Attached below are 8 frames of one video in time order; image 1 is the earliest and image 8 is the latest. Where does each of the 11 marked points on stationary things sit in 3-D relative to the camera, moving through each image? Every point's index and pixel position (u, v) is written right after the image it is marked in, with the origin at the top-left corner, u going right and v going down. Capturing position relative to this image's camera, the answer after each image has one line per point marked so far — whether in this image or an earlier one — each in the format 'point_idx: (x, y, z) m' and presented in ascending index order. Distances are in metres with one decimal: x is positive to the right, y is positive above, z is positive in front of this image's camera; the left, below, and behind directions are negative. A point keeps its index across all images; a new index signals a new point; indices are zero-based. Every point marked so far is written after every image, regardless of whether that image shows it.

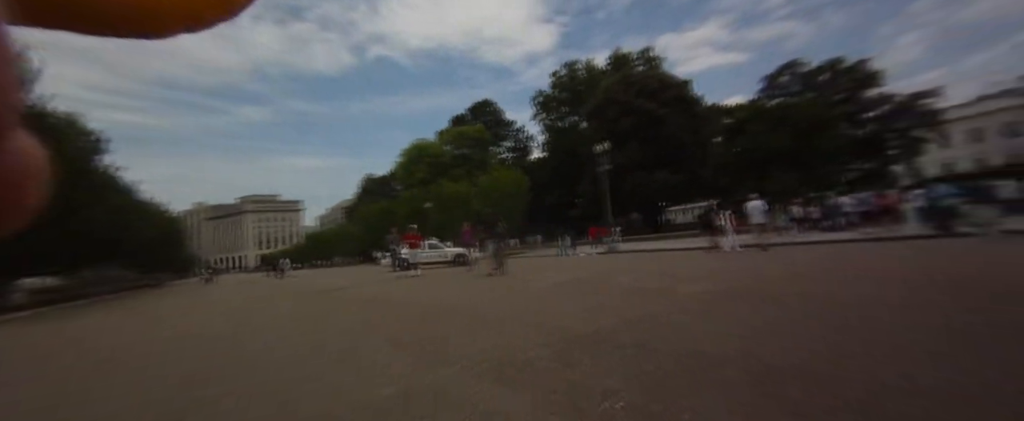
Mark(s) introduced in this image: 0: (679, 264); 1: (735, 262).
0: (+8.8, -2.5, +17.5) m
1: (+10.6, -2.1, +15.9) m
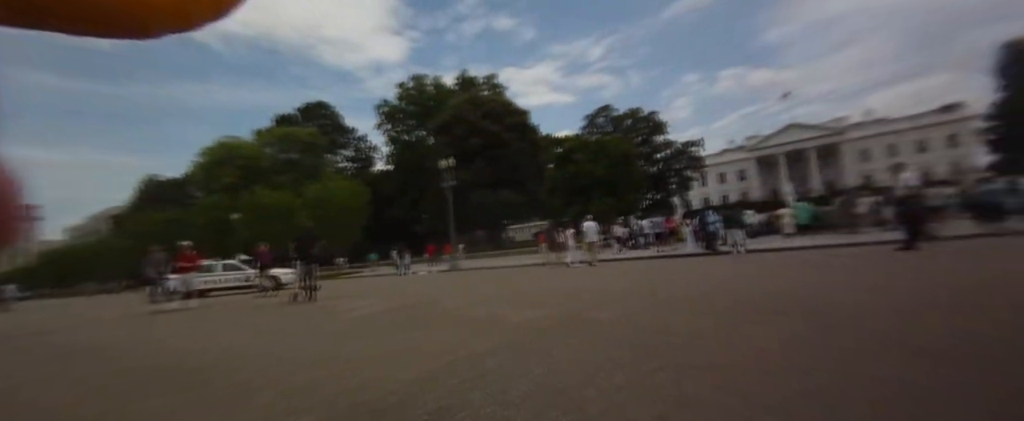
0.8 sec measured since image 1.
0: (+0.9, -3.1, +16.0) m
1: (+3.2, -2.8, +15.3) m
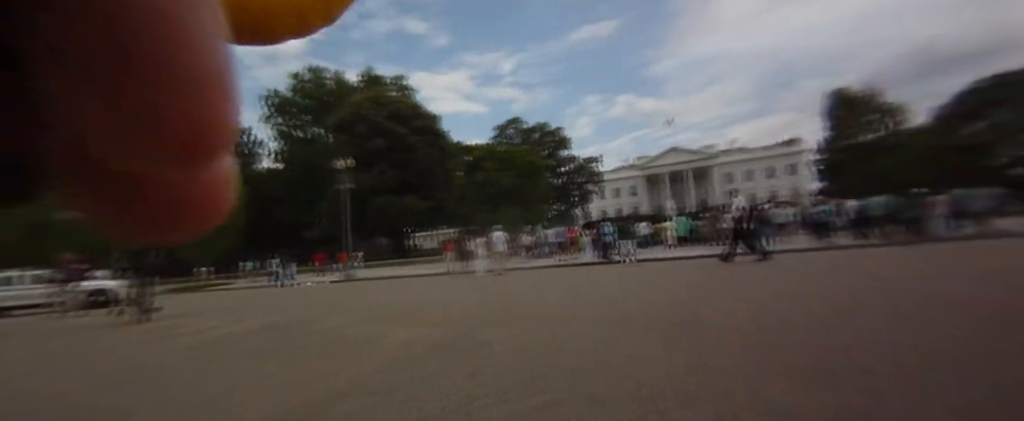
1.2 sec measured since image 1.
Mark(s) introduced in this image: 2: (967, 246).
0: (-3.3, -3.3, +14.6) m
1: (-0.9, -3.0, +14.4) m
2: (+15.0, -1.3, +11.9) m
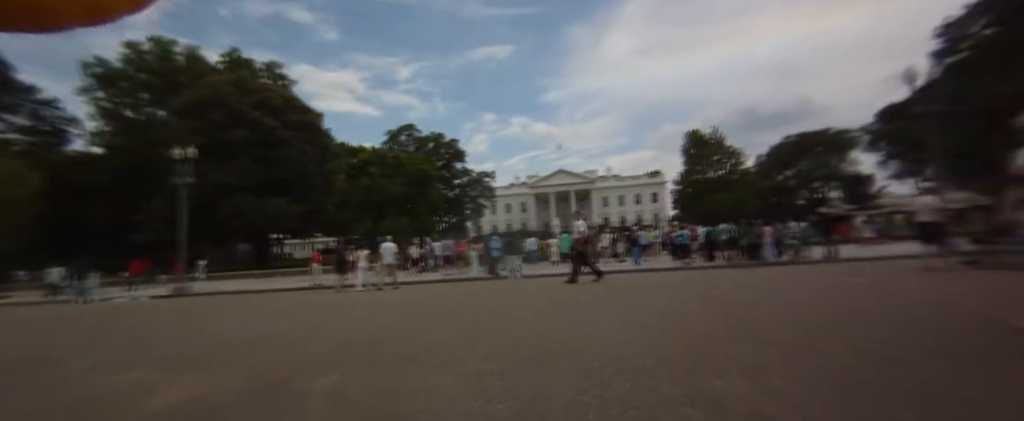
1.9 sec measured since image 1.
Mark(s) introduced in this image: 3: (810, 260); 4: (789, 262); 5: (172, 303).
0: (-7.5, -3.4, +11.9) m
1: (-5.2, -3.3, +12.4) m
2: (+10.8, -2.4, +14.6) m
3: (+12.9, -2.2, +16.0) m
4: (+12.0, -2.3, +16.0) m
5: (-16.6, -4.6, +17.9) m
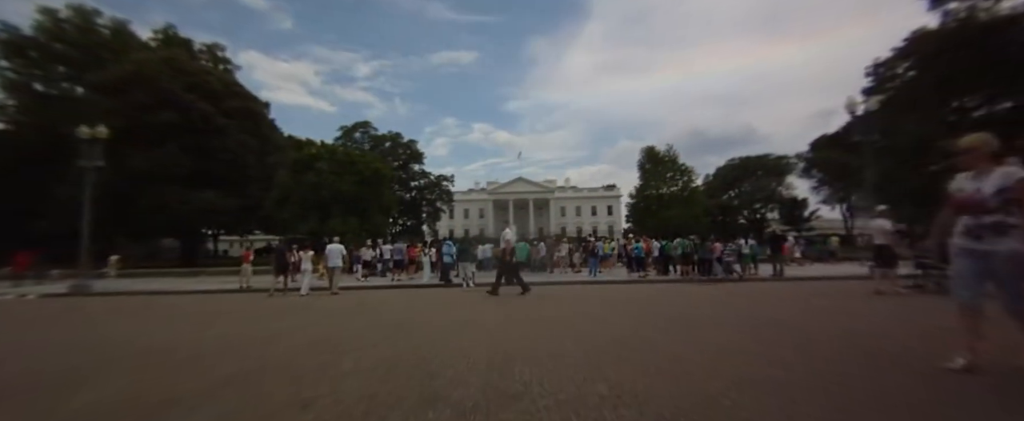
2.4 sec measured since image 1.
0: (-9.0, -3.2, +10.2) m
1: (-6.7, -3.1, +11.0) m
2: (+9.0, -3.0, +14.9) m
3: (+10.9, -3.0, +16.6) m
4: (+10.0, -3.0, +16.4) m
5: (-18.7, -4.0, +15.1) m
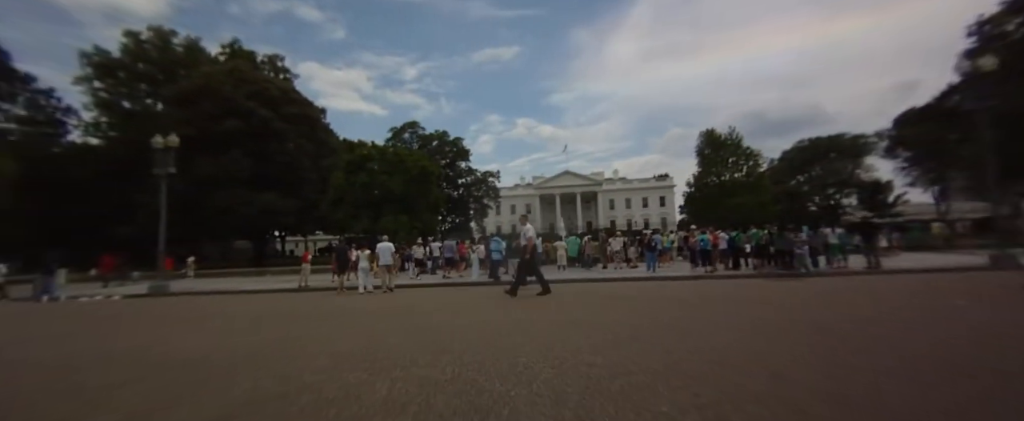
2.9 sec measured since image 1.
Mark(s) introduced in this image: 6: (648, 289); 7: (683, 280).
0: (-7.5, -3.2, +10.5) m
1: (-5.1, -3.1, +11.0) m
2: (+10.9, -2.5, +12.9) m
3: (+13.1, -2.4, +14.3) m
4: (+12.1, -2.4, +14.3) m
5: (-16.5, -4.2, +16.6) m
6: (+5.2, -3.0, +14.0) m
7: (+7.0, -2.9, +15.2) m
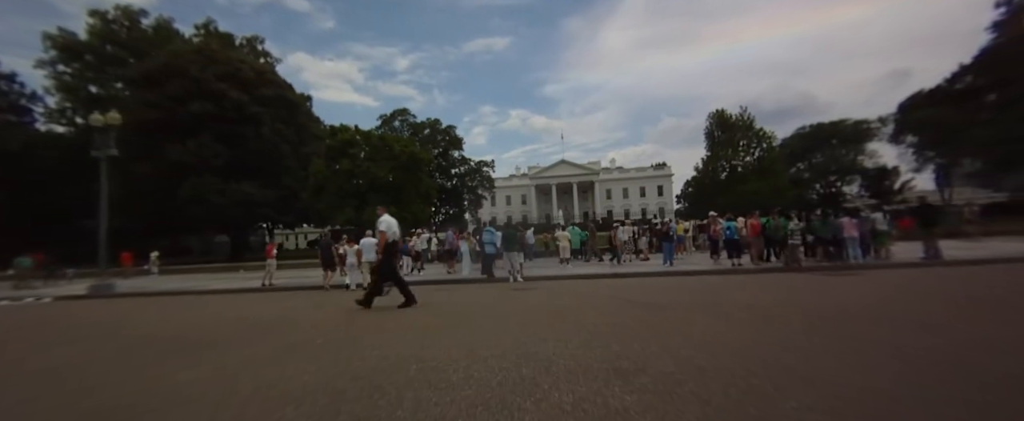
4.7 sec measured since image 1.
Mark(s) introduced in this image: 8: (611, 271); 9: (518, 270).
0: (-7.5, -2.8, +8.2) m
1: (-5.2, -2.7, +8.7) m
2: (+10.8, -1.9, +10.9) m
3: (+12.9, -1.7, +12.3) m
4: (+12.0, -1.8, +12.3) m
5: (-16.7, -3.8, +14.2) m
6: (+5.0, -2.4, +11.9) m
7: (+6.9, -2.3, +13.1) m
8: (+4.3, -2.6, +15.8) m
9: (+0.2, -2.5, +15.8) m
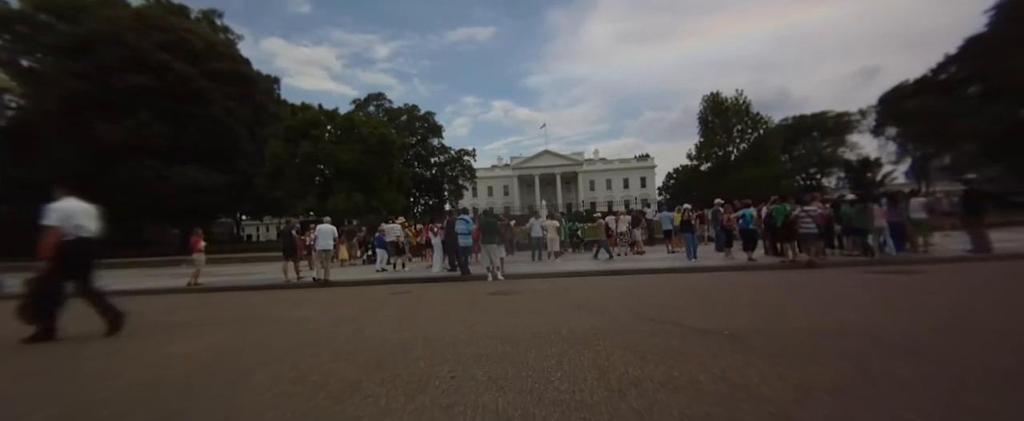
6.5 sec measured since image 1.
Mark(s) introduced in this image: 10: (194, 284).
0: (-7.9, -2.4, +5.6) m
1: (-5.6, -2.3, +6.3) m
2: (+10.3, -1.5, +9.2) m
3: (+12.3, -1.3, +10.7) m
4: (+11.4, -1.4, +10.7) m
5: (-17.3, -3.2, +11.2) m
6: (+4.5, -2.0, +9.9) m
7: (+6.3, -1.8, +11.3) m
8: (+3.5, -2.1, +13.8) m
9: (-0.5, -2.0, +13.6) m
10: (-12.4, -2.9, +15.1) m
